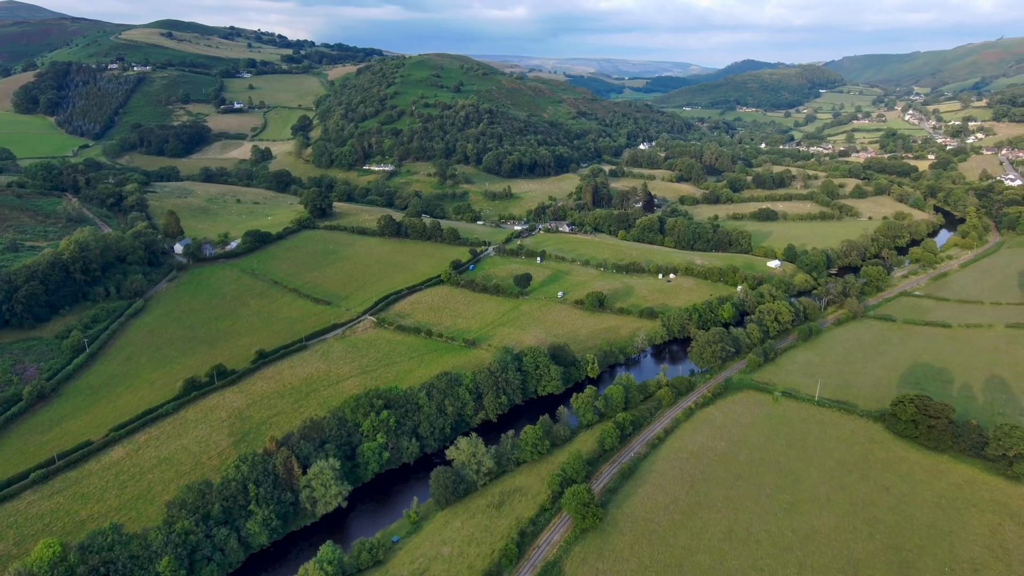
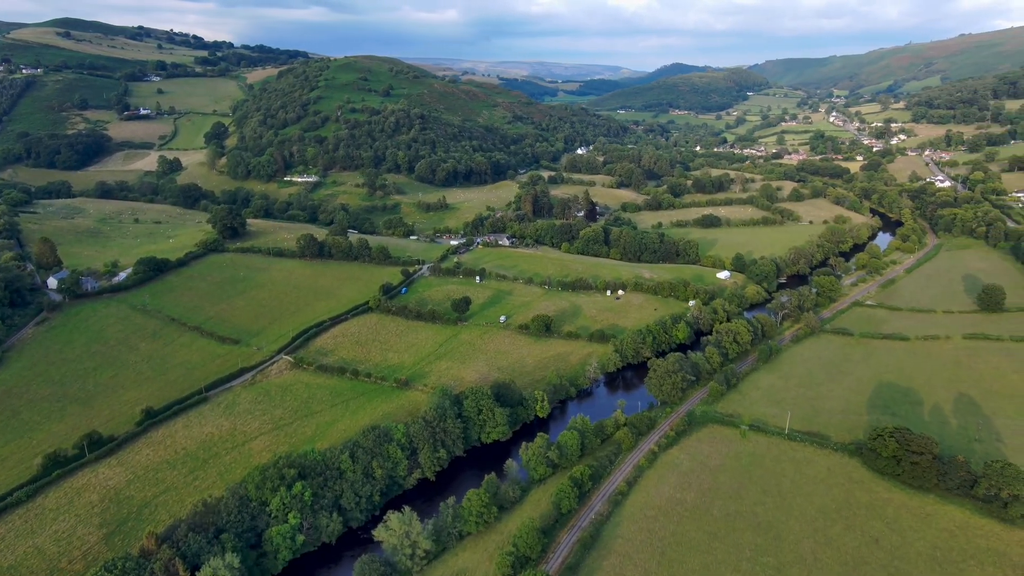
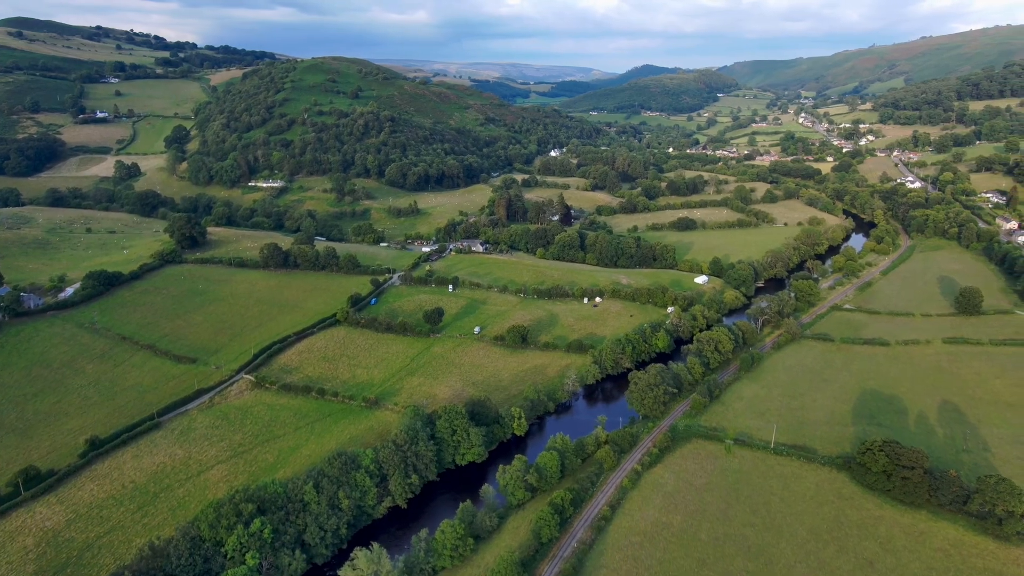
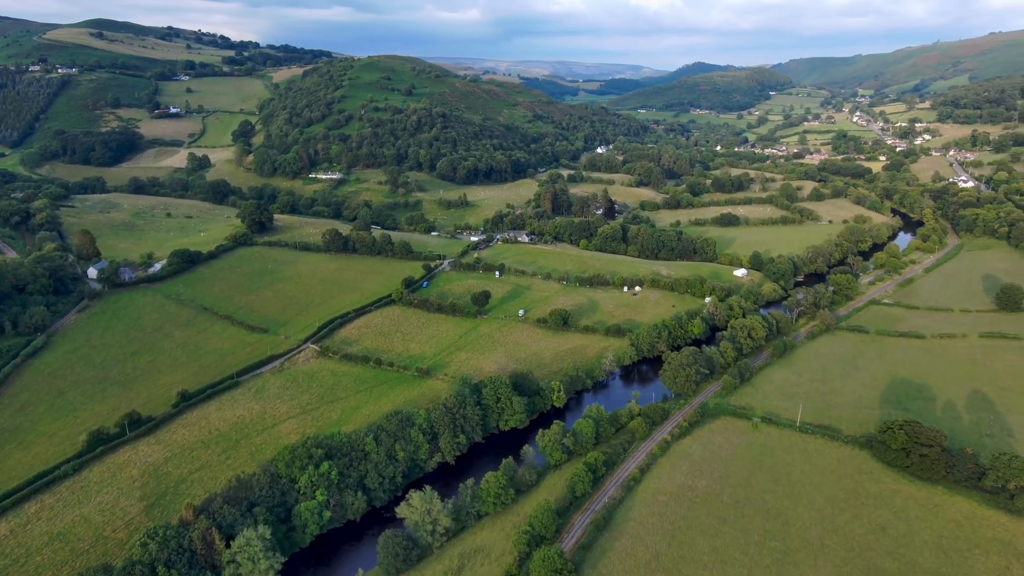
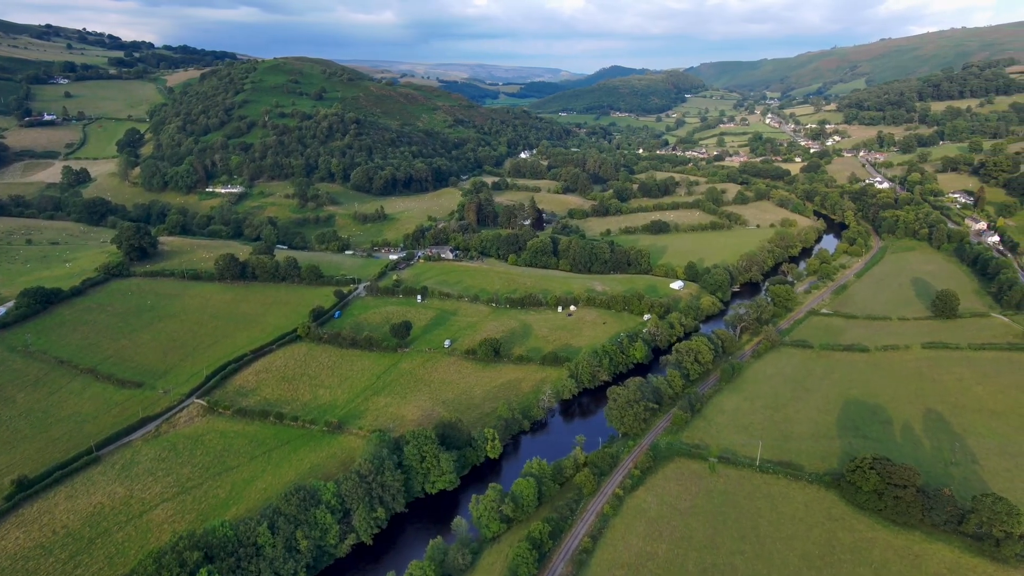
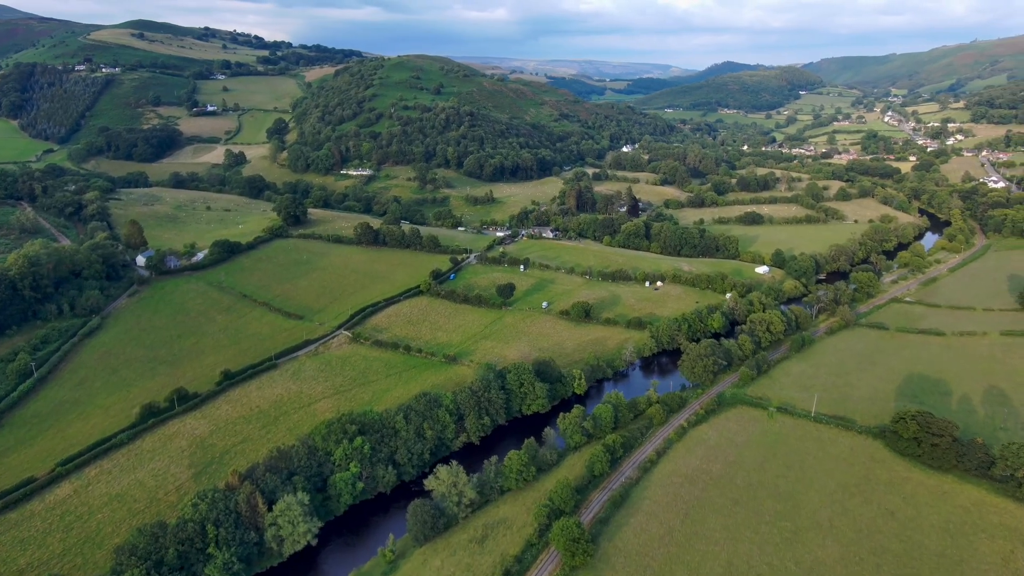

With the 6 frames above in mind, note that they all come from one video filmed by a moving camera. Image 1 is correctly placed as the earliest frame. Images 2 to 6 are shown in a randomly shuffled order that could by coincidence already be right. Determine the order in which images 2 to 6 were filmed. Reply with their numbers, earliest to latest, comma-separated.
6, 4, 2, 3, 5
